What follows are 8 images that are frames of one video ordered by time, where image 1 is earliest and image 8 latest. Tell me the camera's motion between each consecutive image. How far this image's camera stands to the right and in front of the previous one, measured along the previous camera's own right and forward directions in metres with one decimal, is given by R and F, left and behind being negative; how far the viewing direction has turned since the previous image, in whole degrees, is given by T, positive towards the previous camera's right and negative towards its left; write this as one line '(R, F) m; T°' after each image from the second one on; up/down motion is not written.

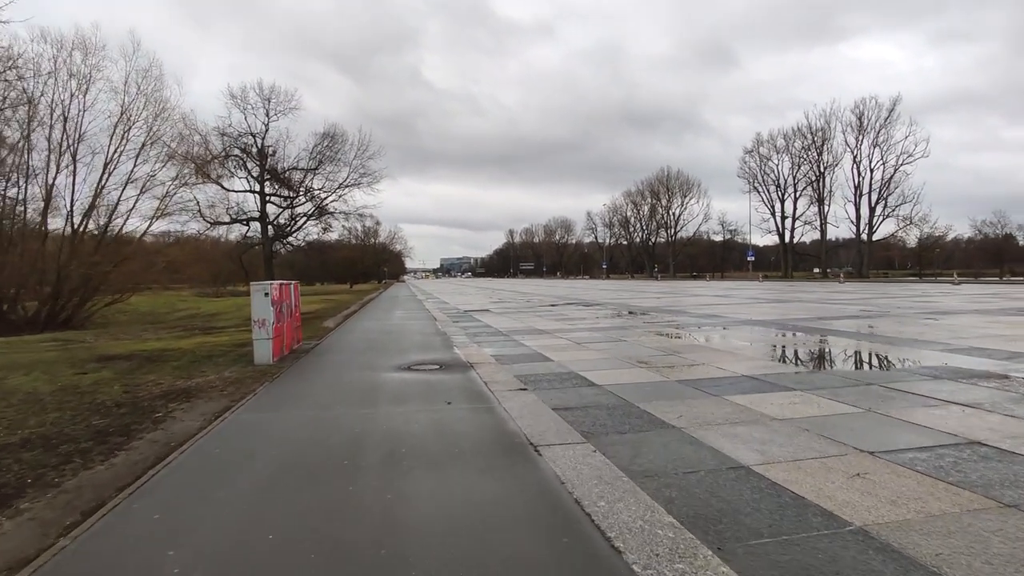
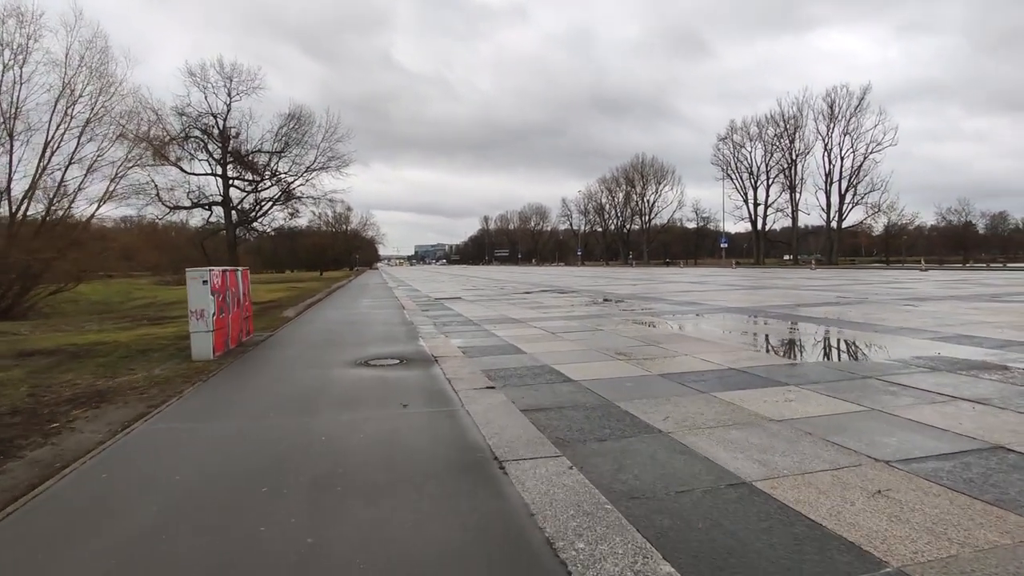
(+0.1, +0.9) m; +2°
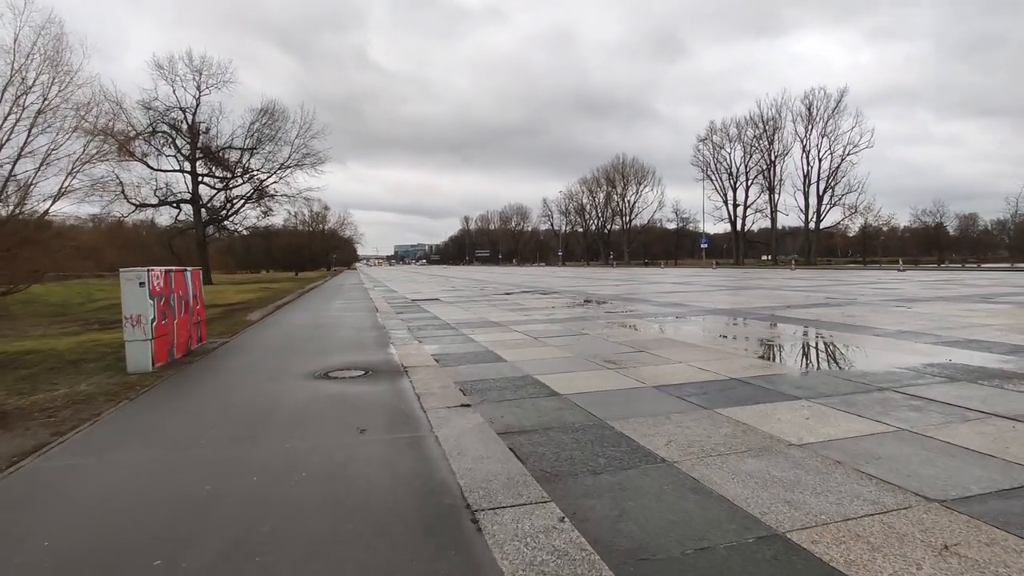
(0.0, +0.9) m; +2°
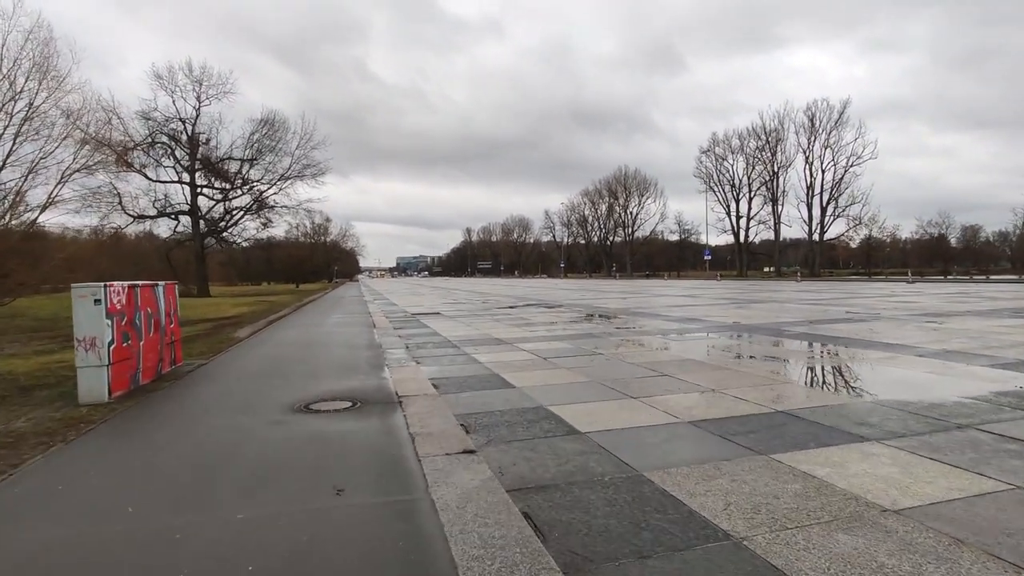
(-0.1, +1.0) m; 0°
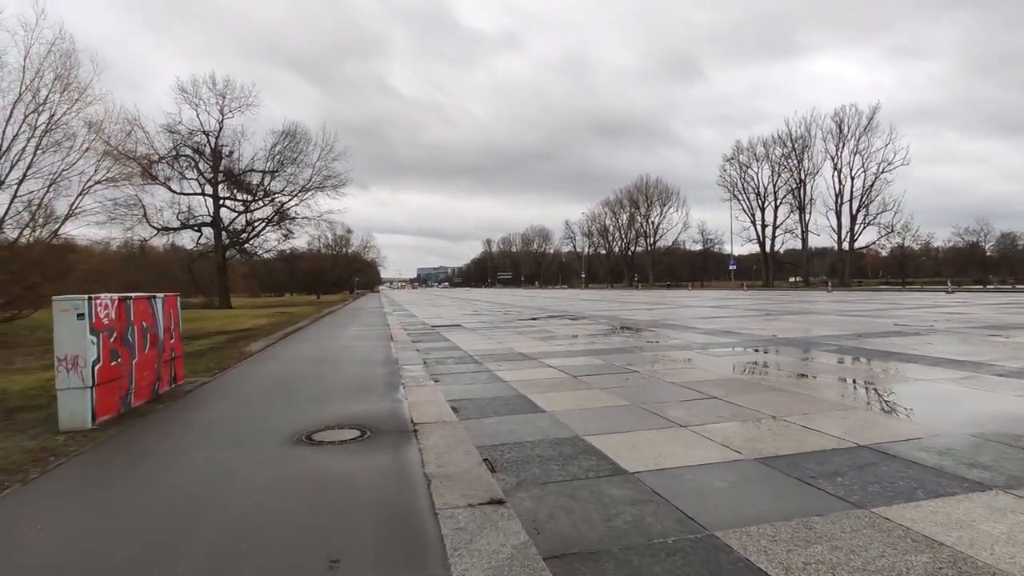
(-0.1, +0.9) m; -2°
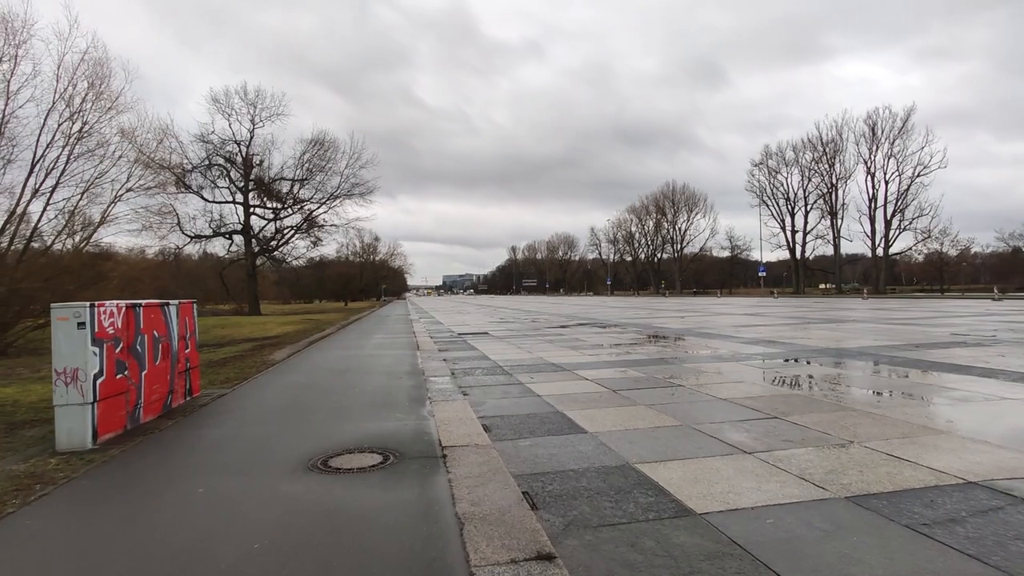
(-0.2, +0.7) m; -2°
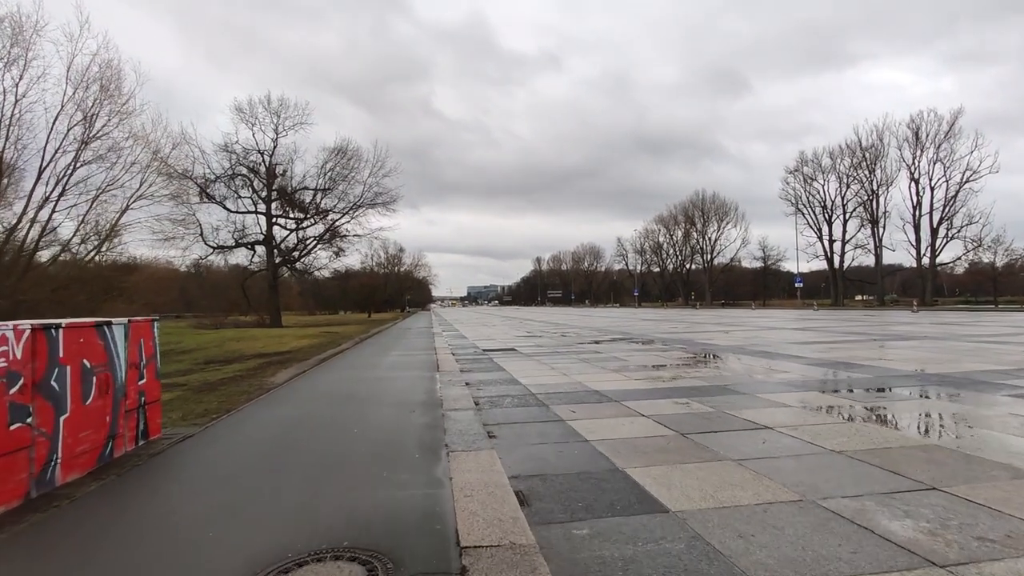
(-0.2, +1.9) m; -2°
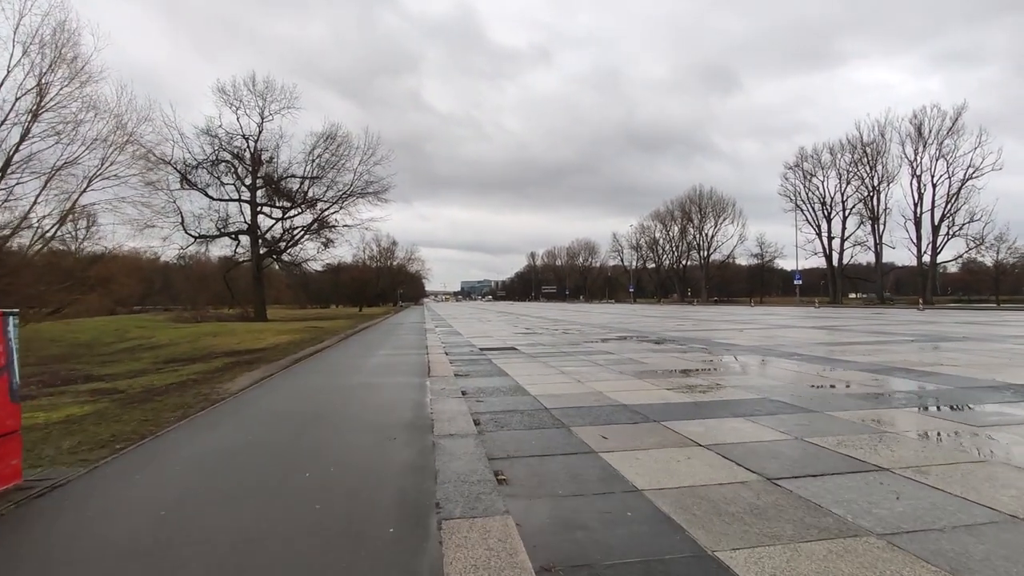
(-0.2, +2.2) m; +1°
